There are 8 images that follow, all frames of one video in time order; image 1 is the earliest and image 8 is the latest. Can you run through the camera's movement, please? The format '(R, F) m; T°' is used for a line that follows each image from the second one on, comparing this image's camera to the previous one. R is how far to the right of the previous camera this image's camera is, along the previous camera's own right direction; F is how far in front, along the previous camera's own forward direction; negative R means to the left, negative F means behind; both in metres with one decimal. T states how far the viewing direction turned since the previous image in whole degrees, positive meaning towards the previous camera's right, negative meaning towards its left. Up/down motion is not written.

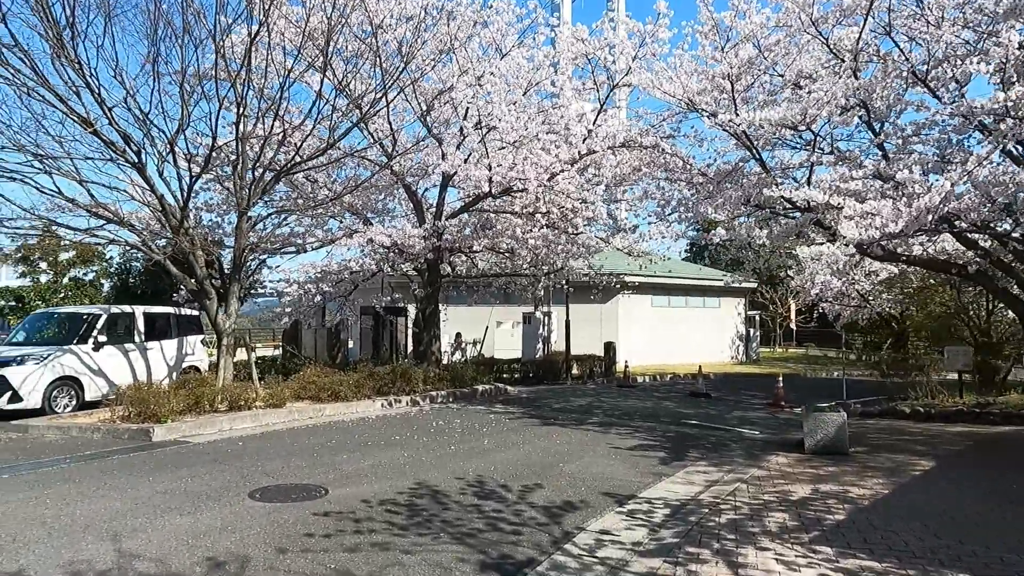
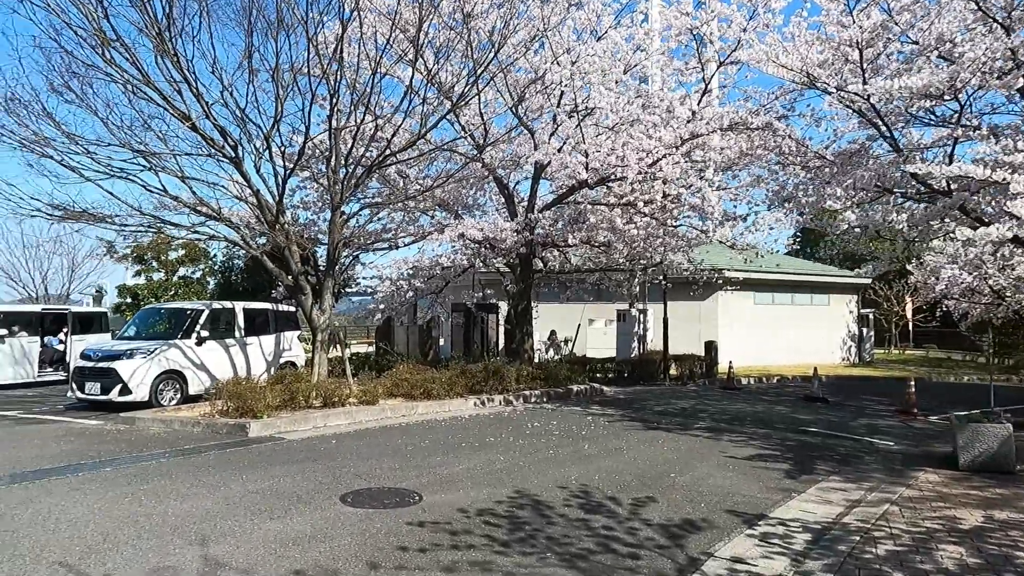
(-0.2, +0.6) m; -8°
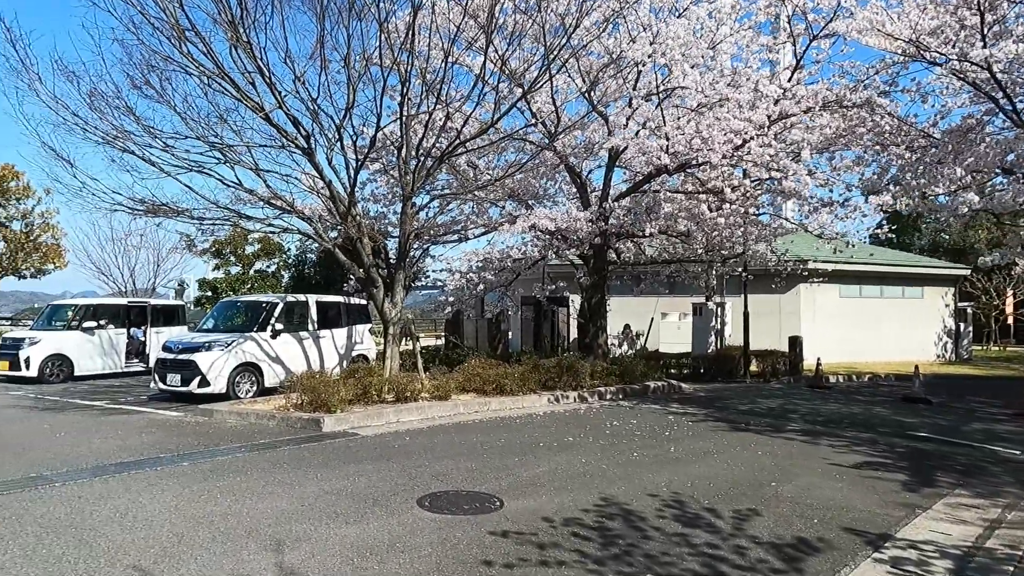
(-0.2, +0.4) m; -6°
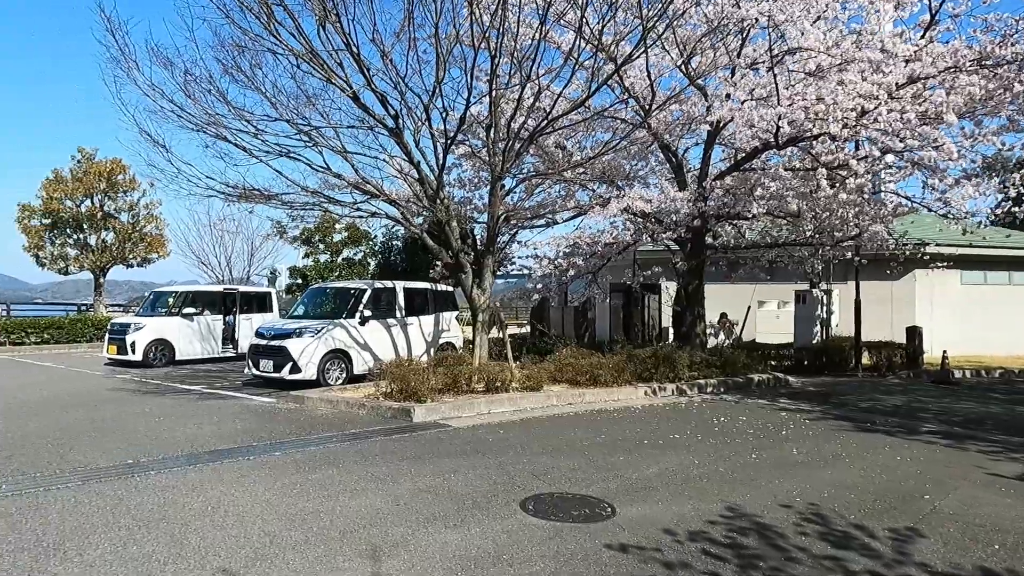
(-0.2, +0.5) m; -7°
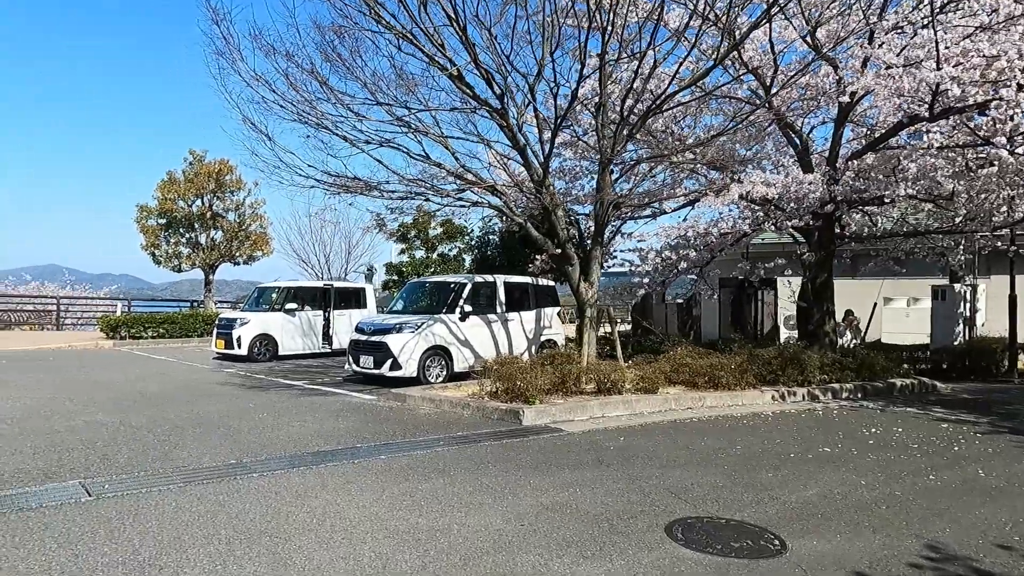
(-0.3, +0.7) m; -7°
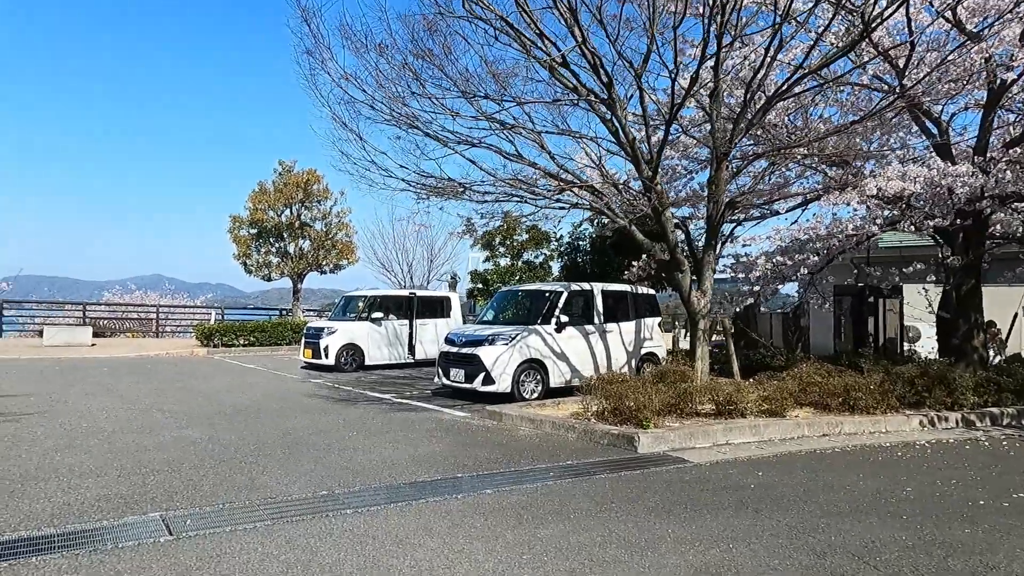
(-0.4, +0.7) m; -7°
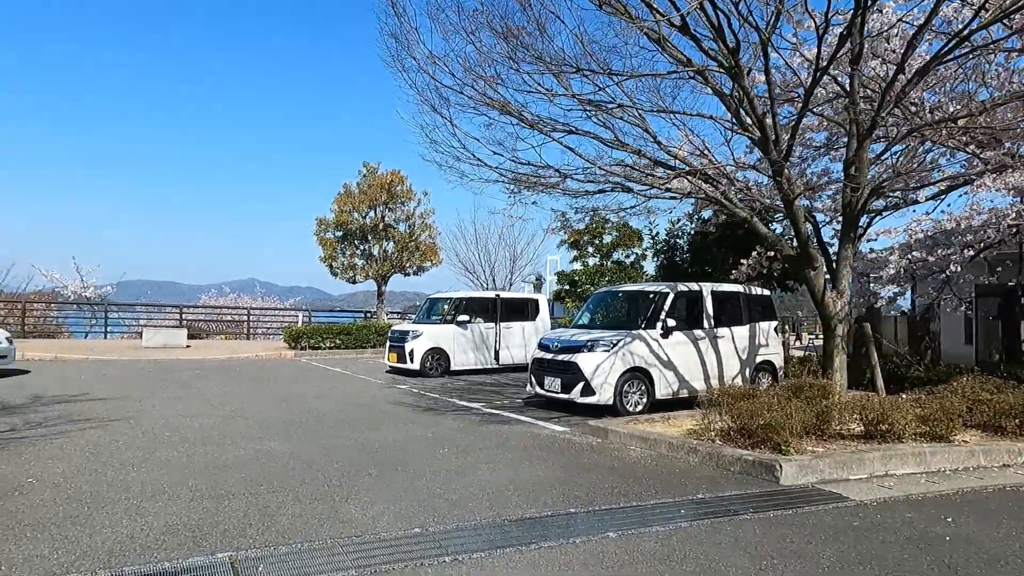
(-0.3, +0.8) m; -7°
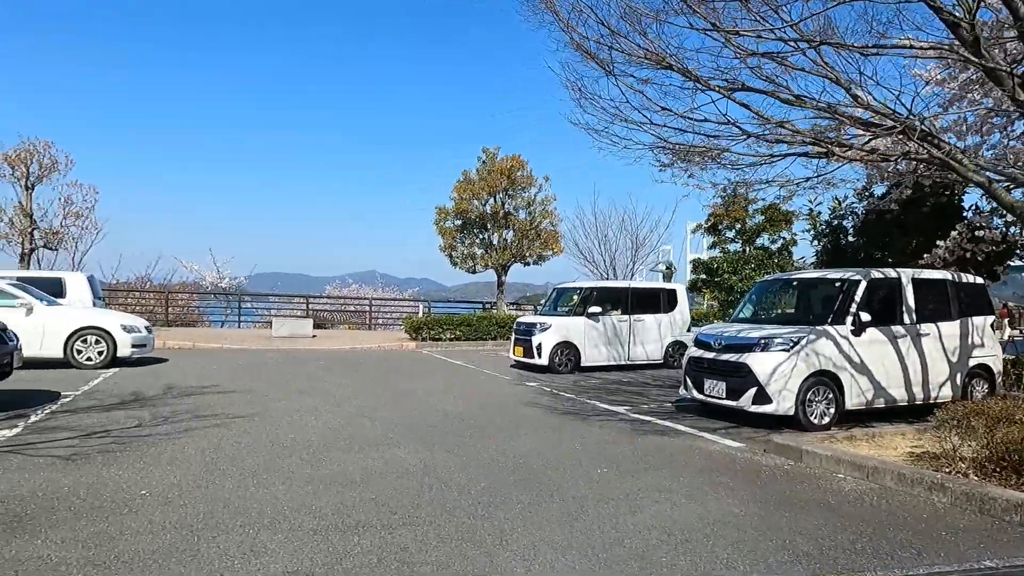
(-0.5, +1.1) m; -9°
